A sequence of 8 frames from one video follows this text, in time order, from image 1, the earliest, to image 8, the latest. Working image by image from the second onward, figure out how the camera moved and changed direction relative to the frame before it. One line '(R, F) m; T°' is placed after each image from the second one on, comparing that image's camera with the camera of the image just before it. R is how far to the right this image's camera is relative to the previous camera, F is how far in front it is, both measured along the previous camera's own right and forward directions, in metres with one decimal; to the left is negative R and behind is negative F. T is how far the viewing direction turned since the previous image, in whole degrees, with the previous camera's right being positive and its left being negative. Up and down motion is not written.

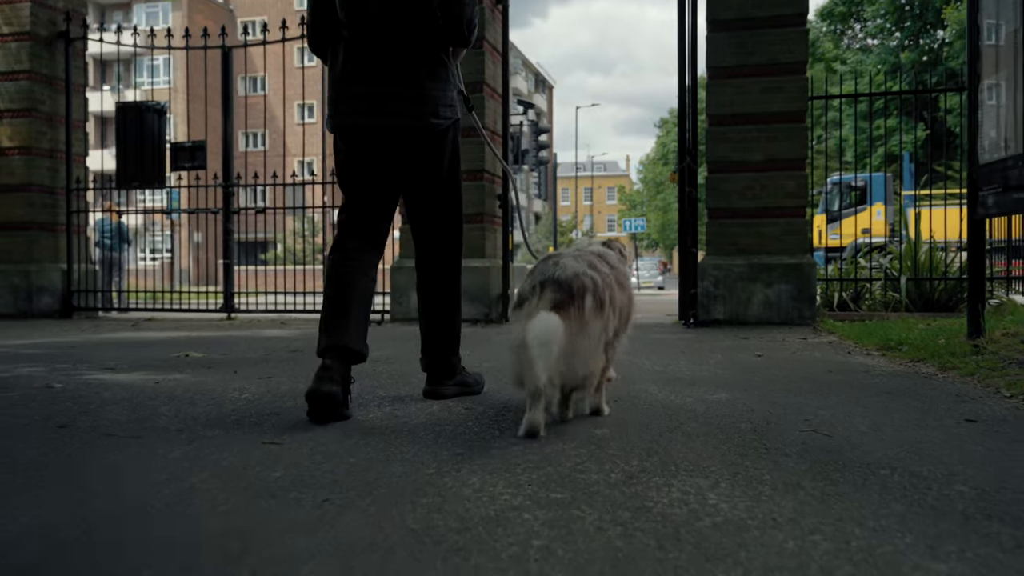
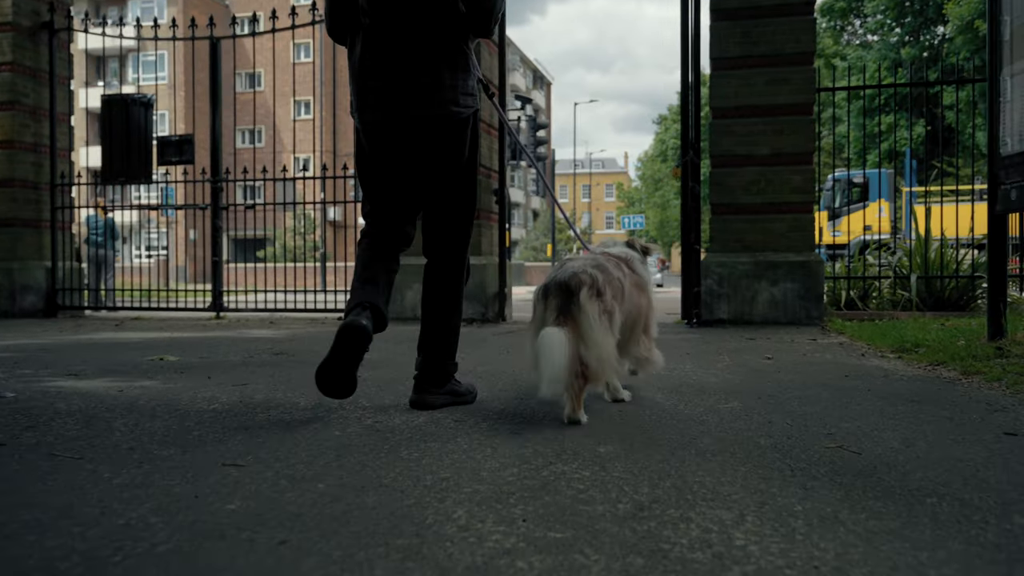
(0.0, +0.3) m; 0°
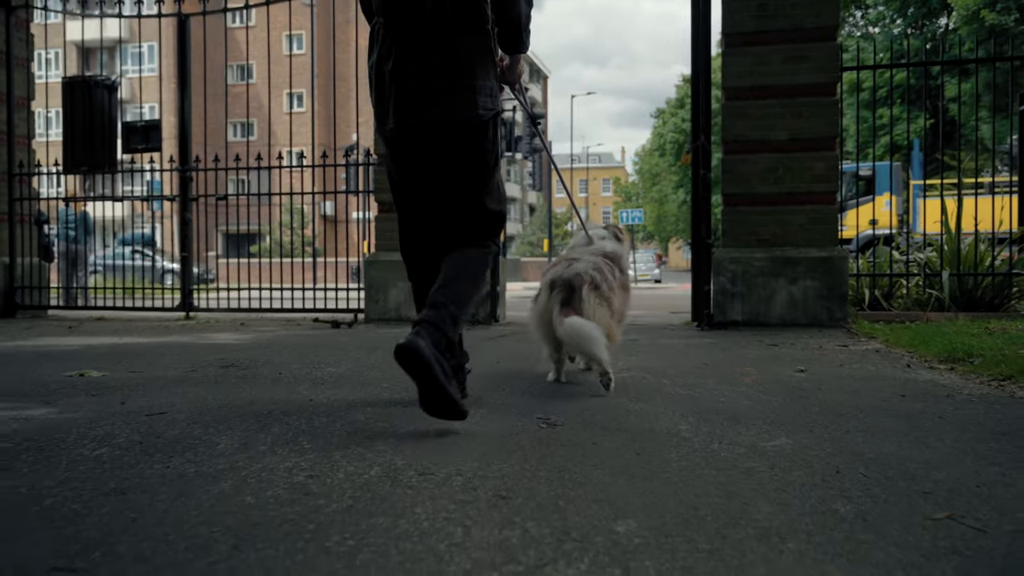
(0.0, +0.9) m; 0°
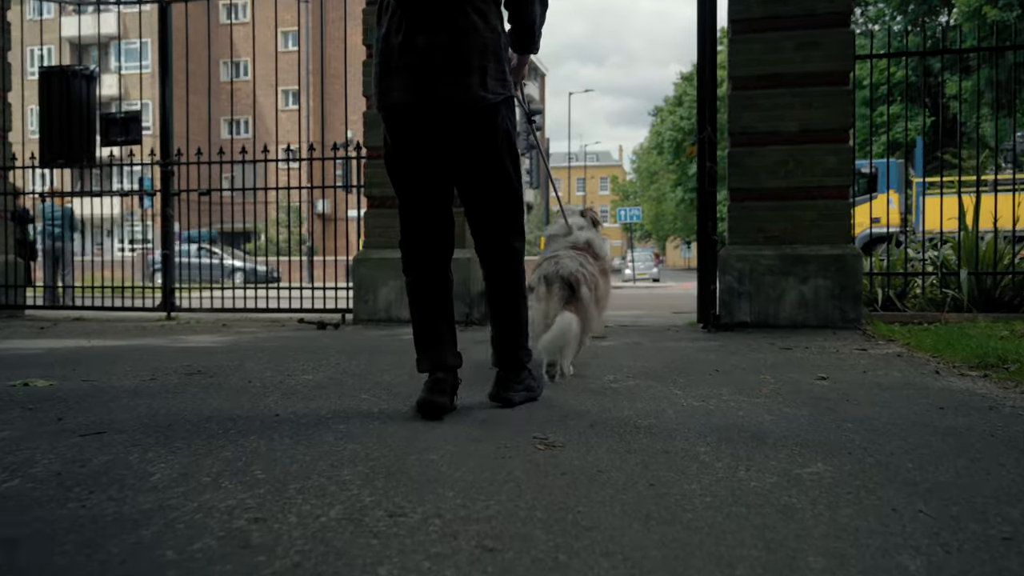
(0.0, +0.4) m; 0°
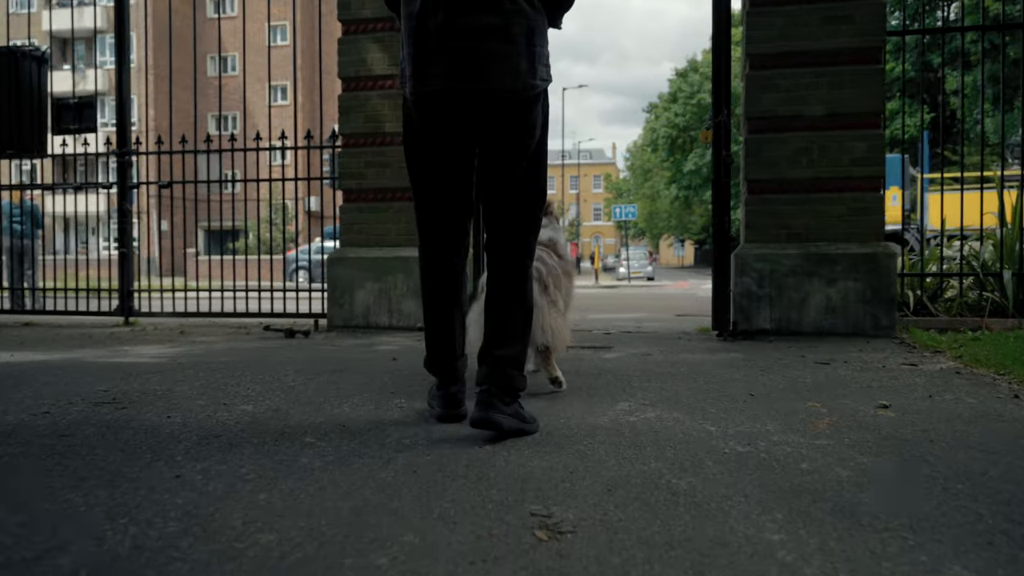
(0.0, +0.9) m; 0°
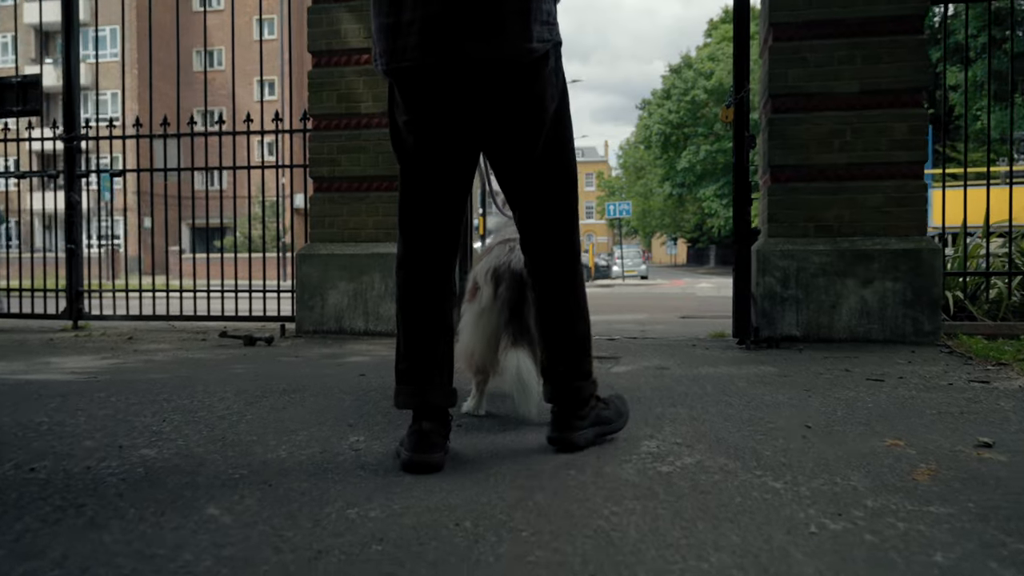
(0.0, +0.9) m; +1°
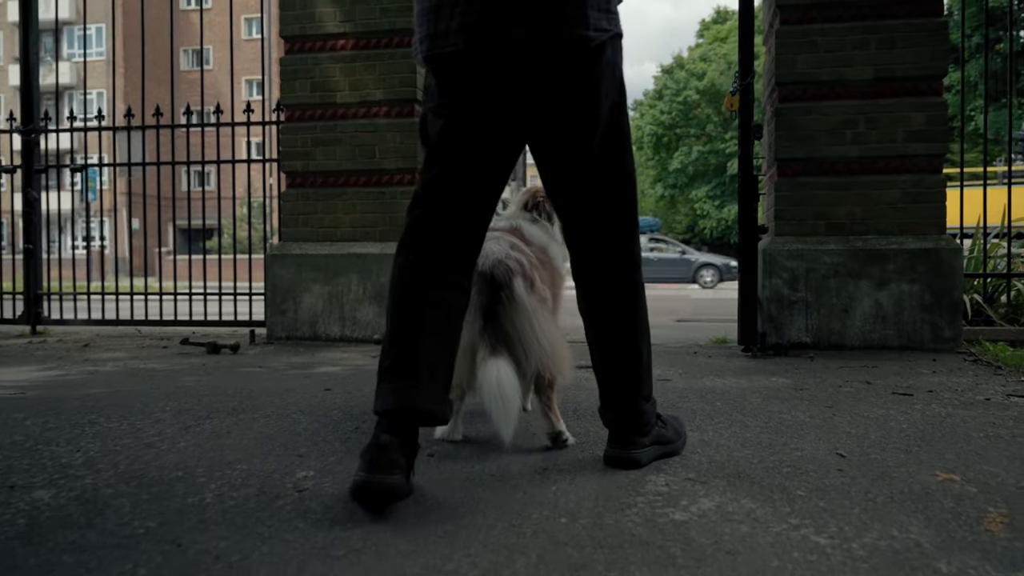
(0.0, +0.5) m; +1°
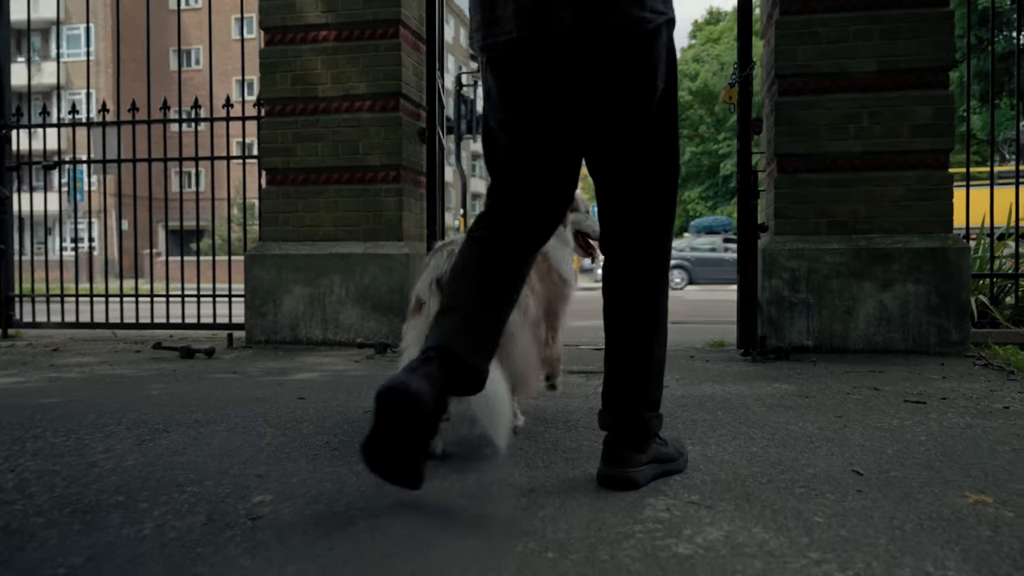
(0.0, +0.3) m; 0°
